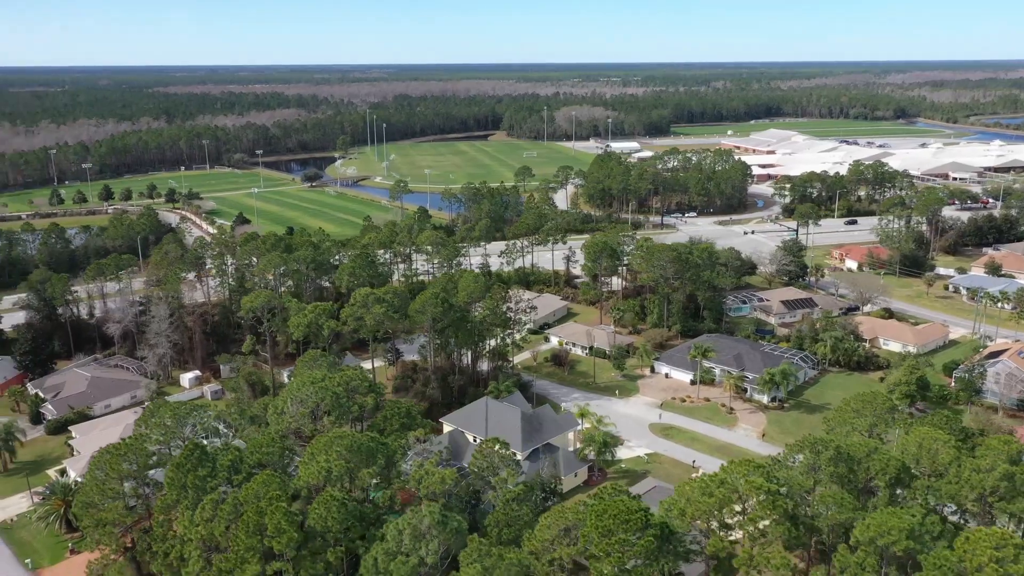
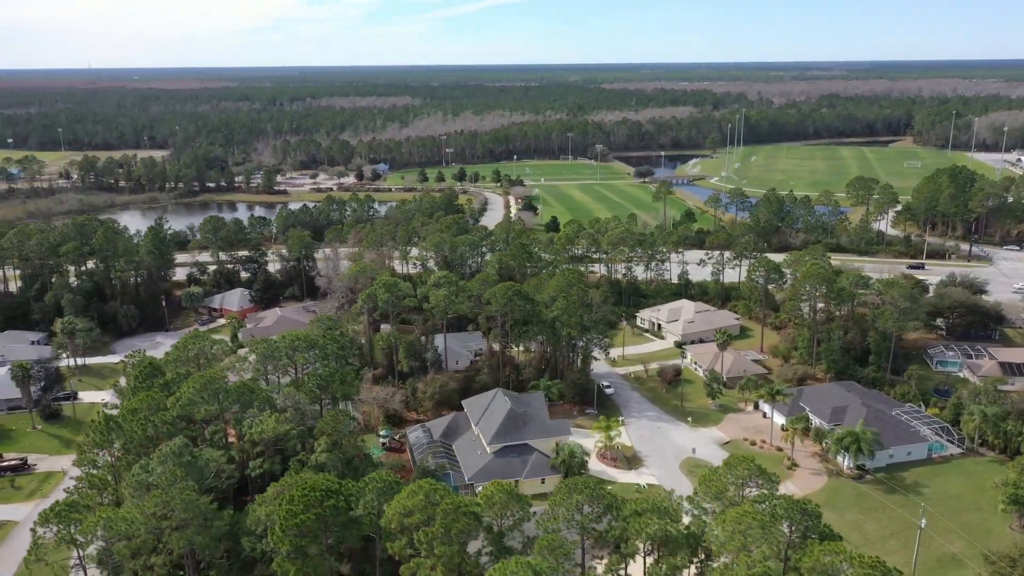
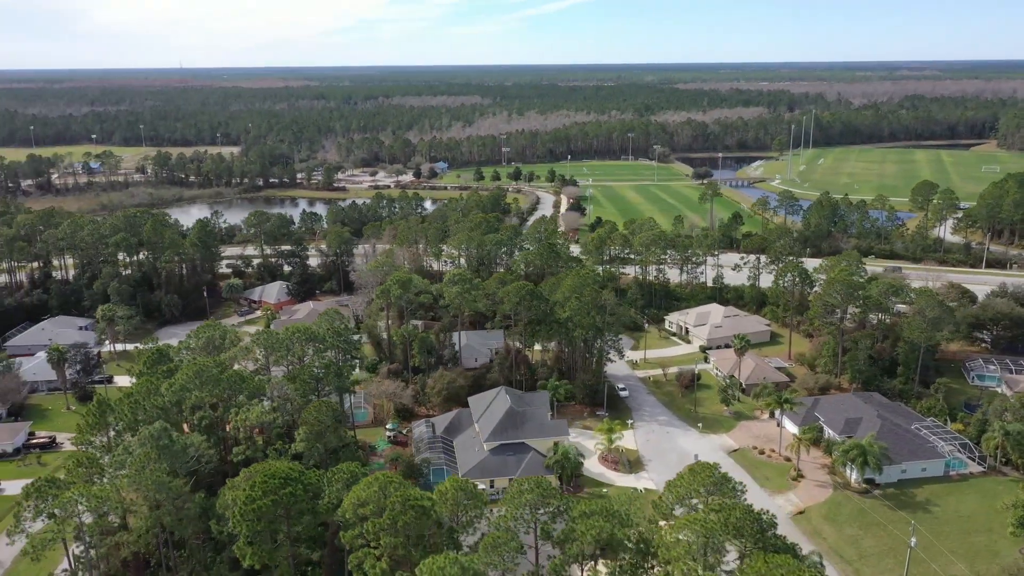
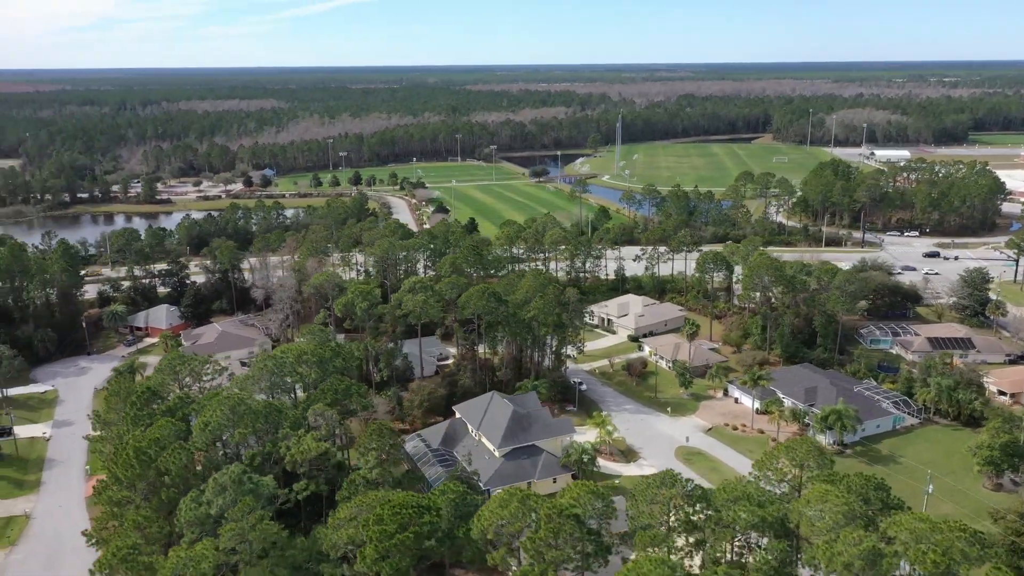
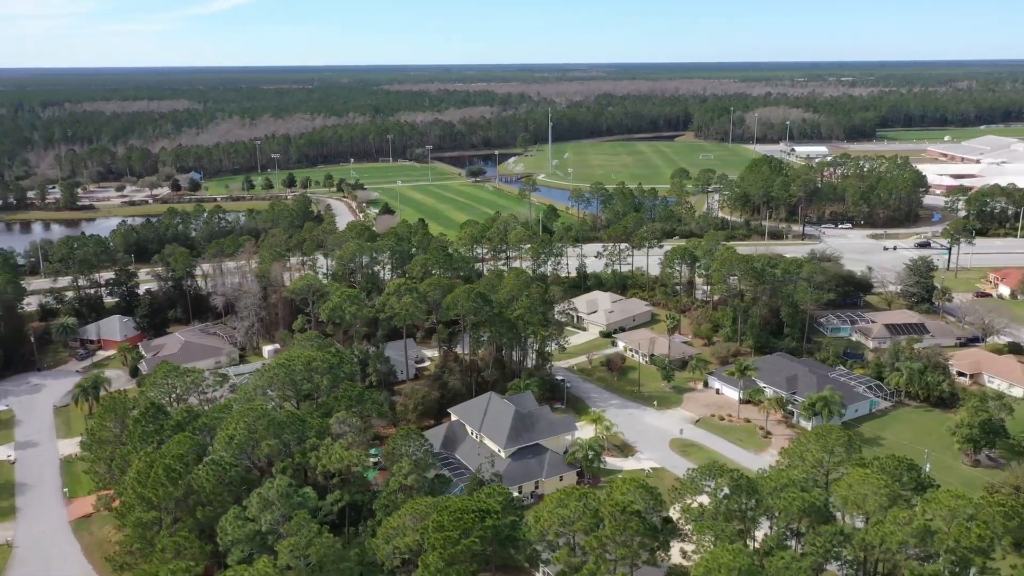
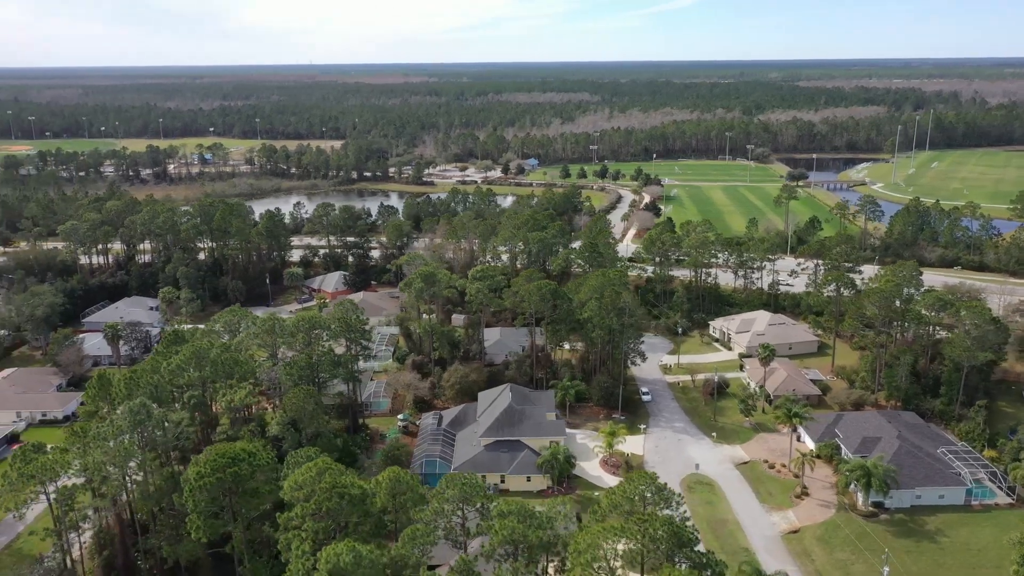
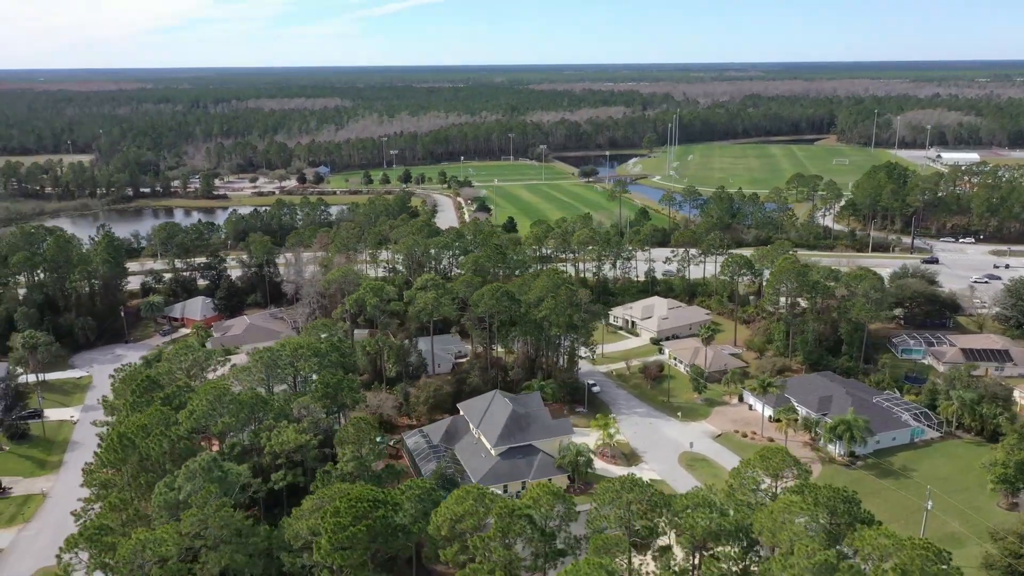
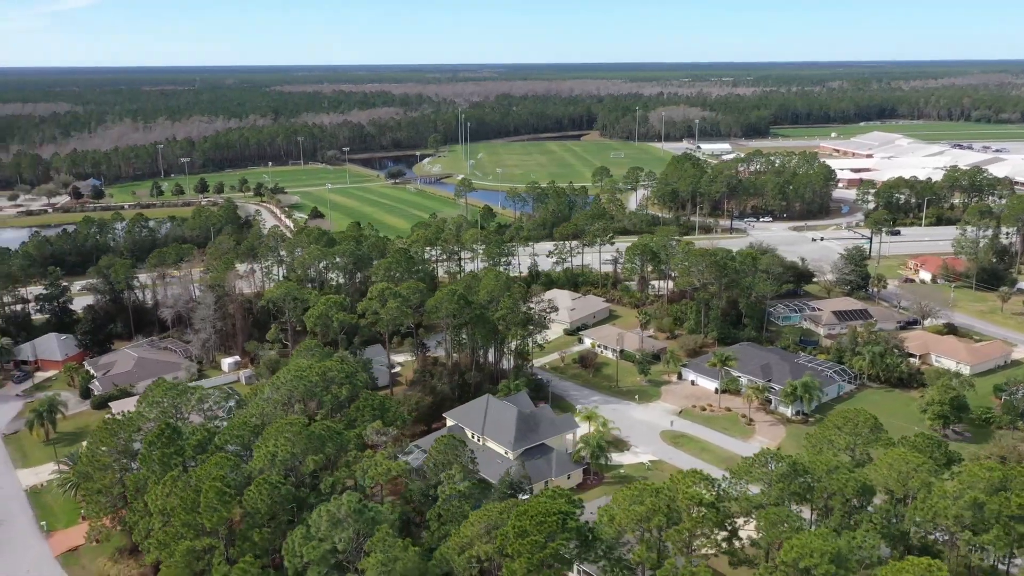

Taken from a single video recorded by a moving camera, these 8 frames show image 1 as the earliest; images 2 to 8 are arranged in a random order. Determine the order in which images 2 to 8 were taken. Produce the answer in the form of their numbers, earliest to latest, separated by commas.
8, 5, 4, 7, 2, 3, 6
